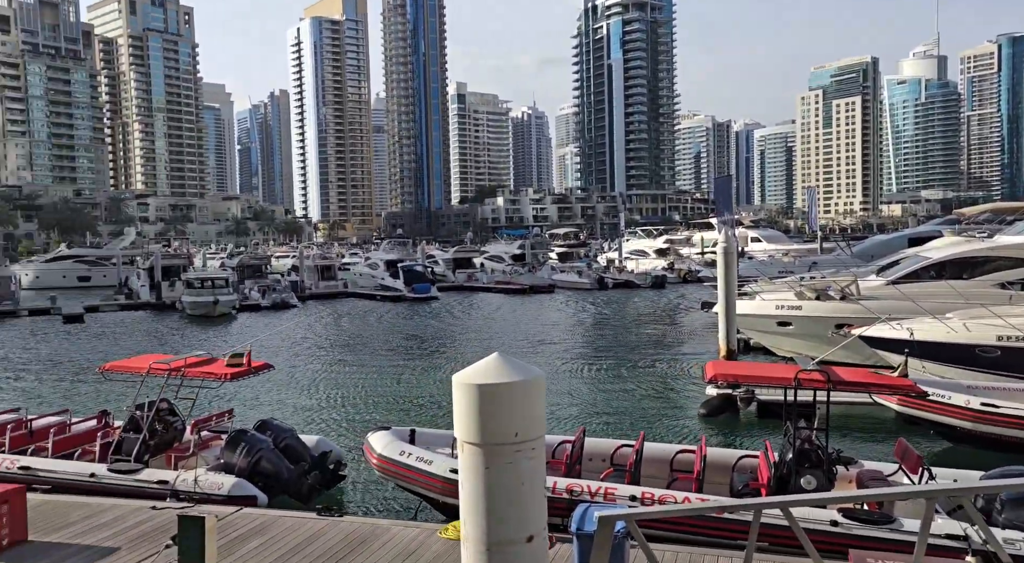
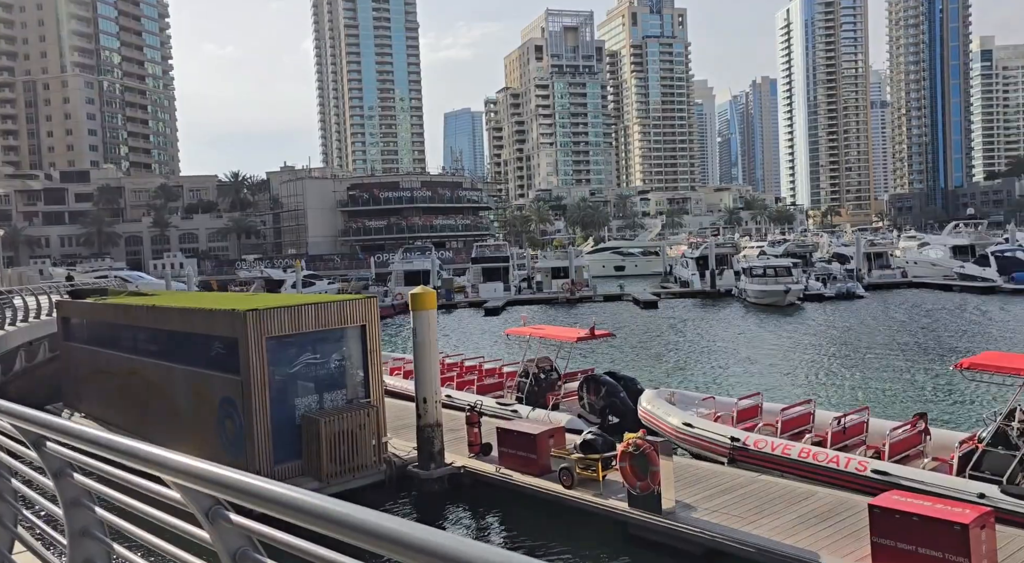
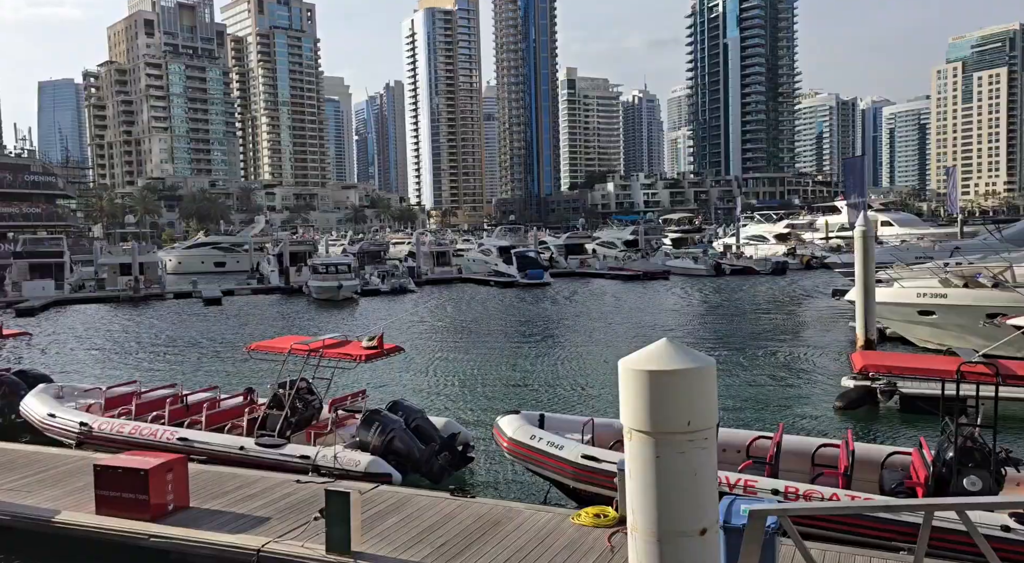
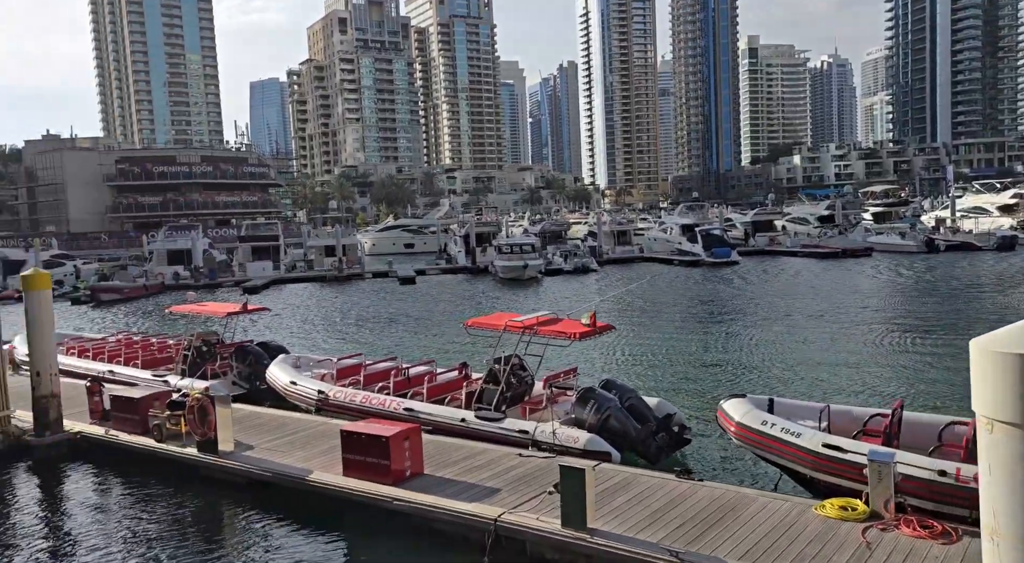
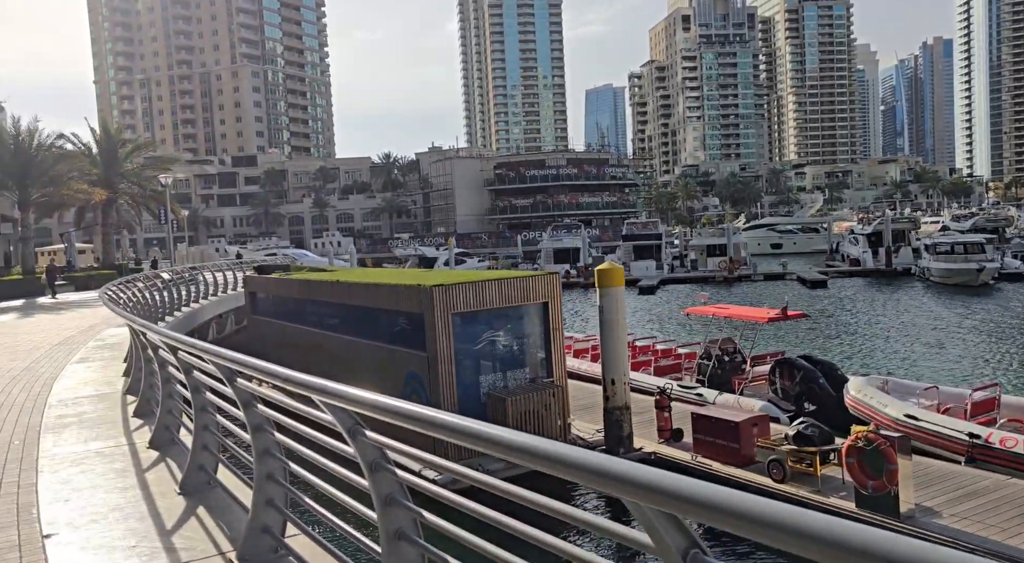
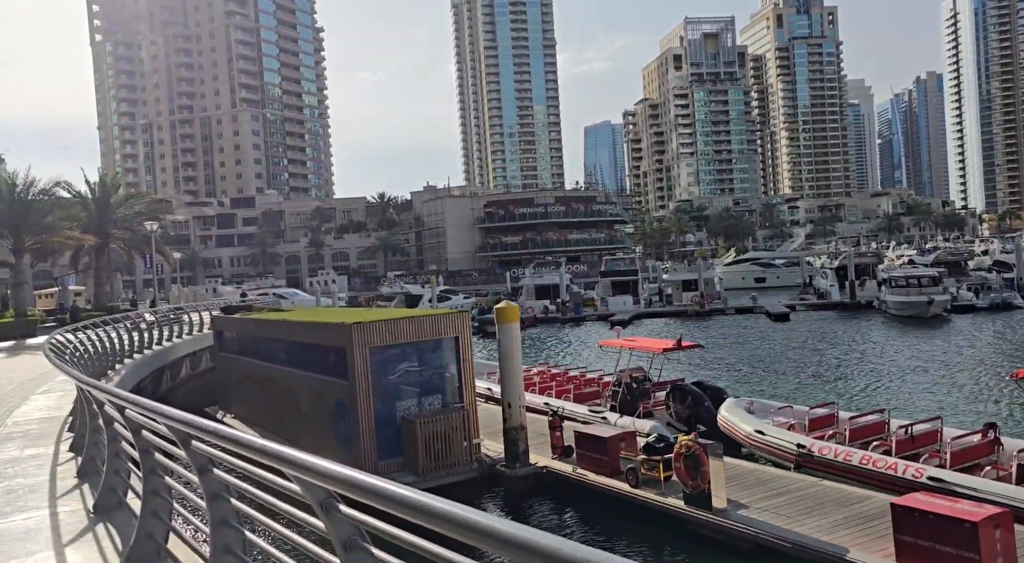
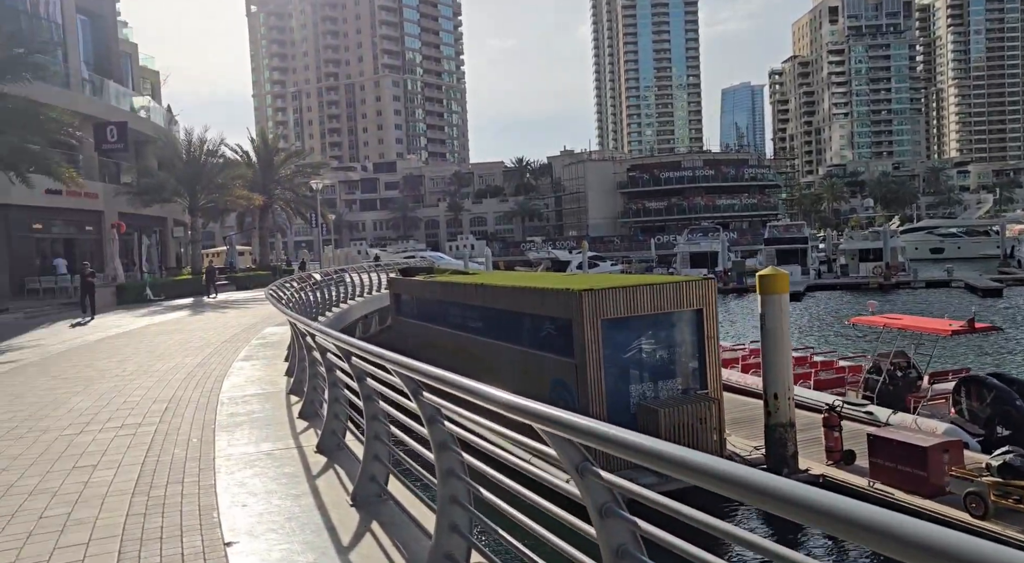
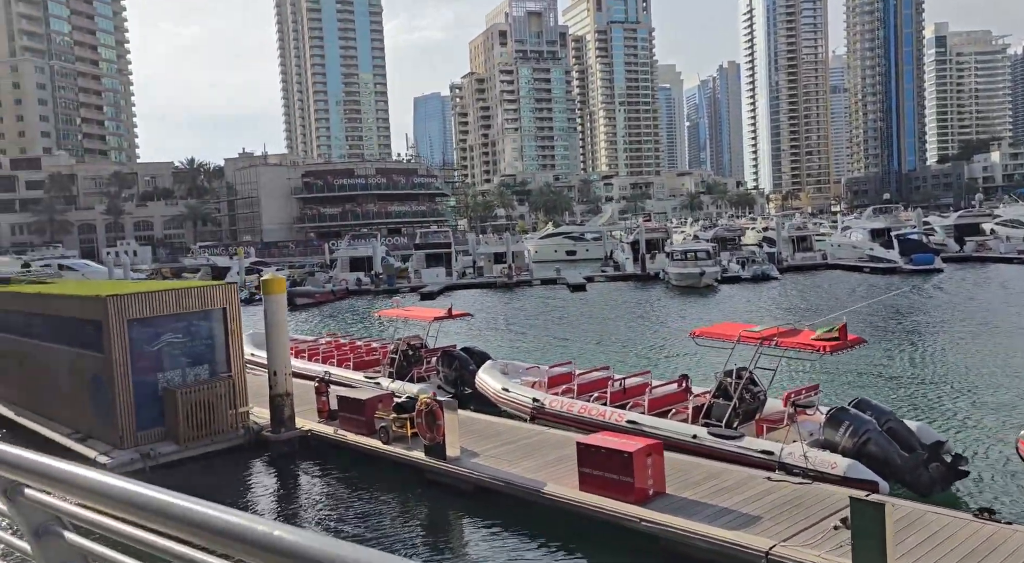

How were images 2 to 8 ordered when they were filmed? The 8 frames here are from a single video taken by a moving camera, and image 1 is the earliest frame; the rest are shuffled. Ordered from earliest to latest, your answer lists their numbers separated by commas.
3, 4, 8, 6, 2, 5, 7
